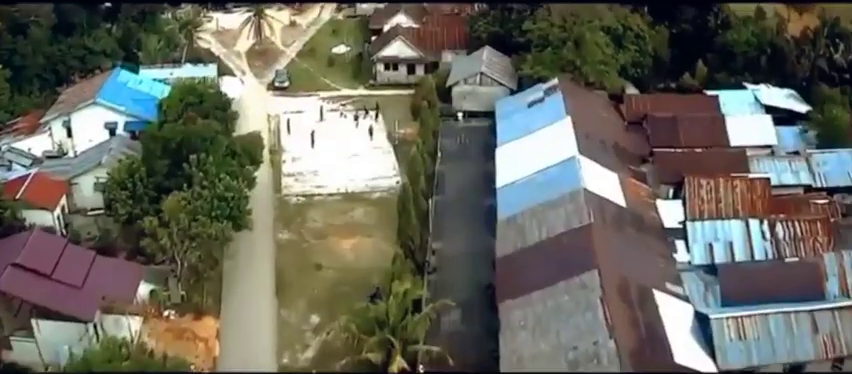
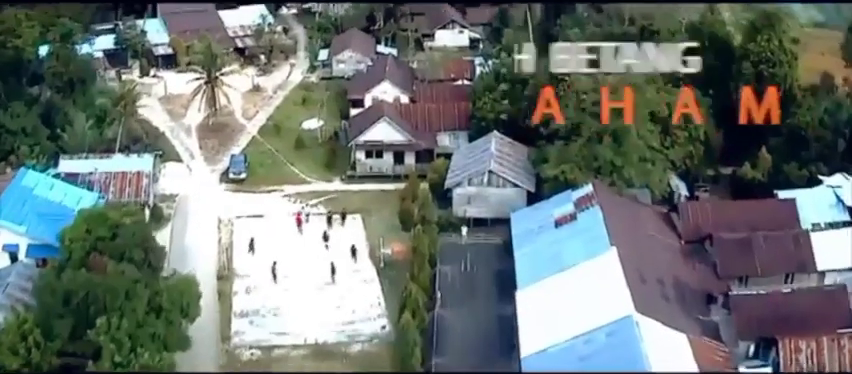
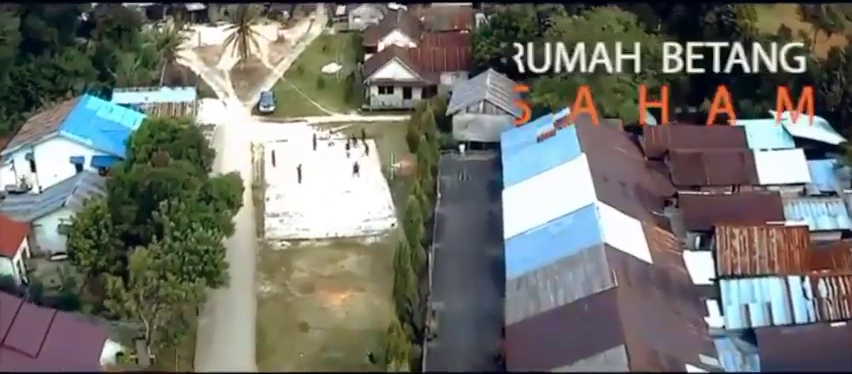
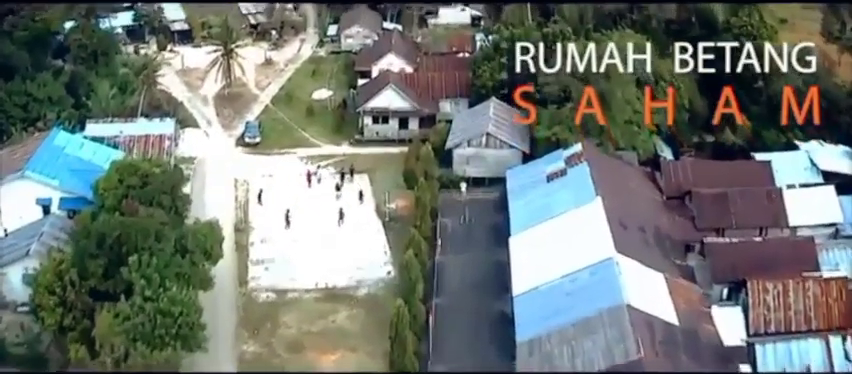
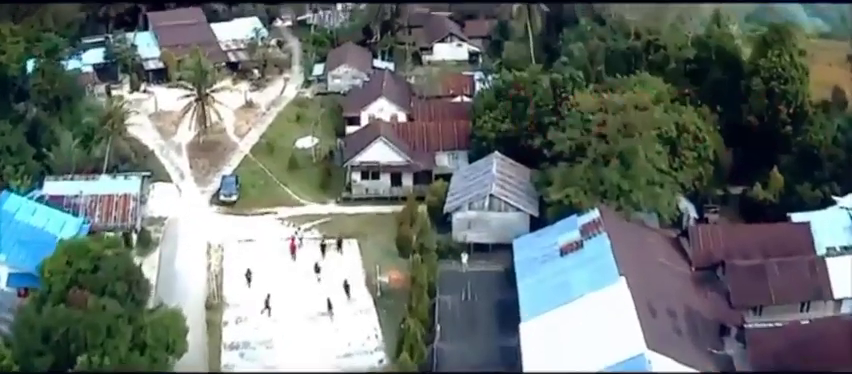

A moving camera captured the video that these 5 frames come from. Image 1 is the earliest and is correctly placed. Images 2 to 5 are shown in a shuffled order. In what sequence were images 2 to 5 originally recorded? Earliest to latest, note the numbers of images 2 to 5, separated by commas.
3, 4, 2, 5
